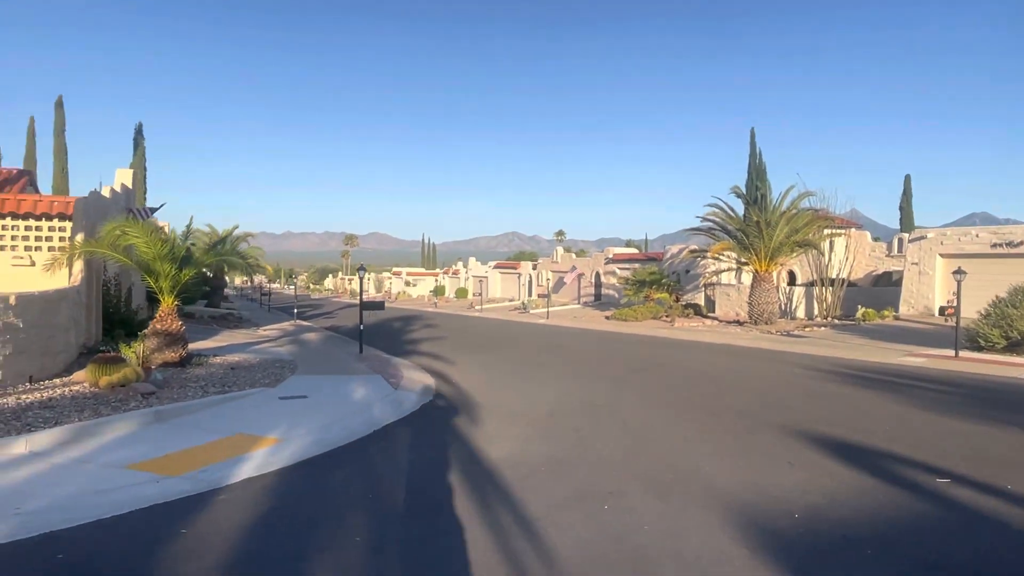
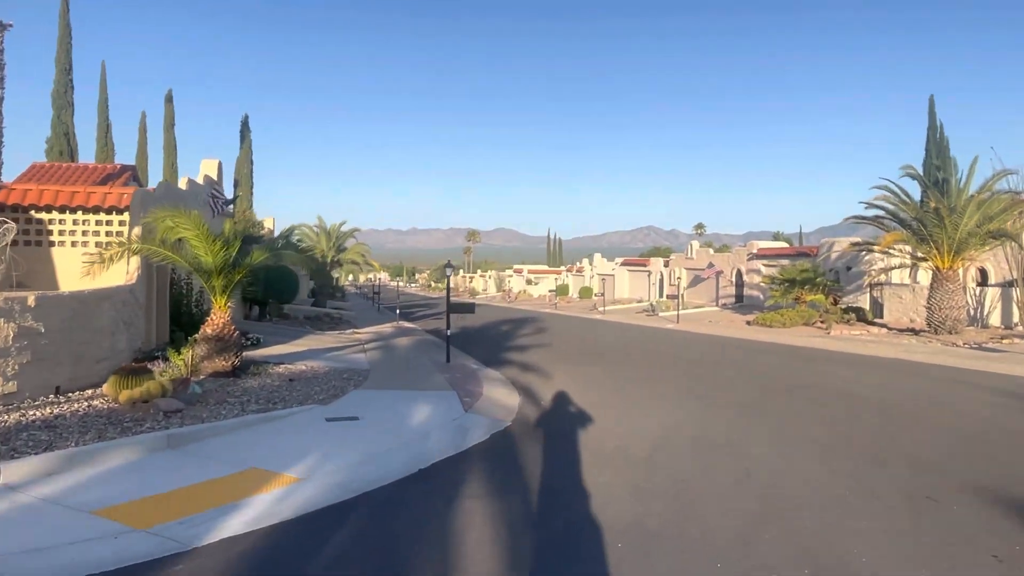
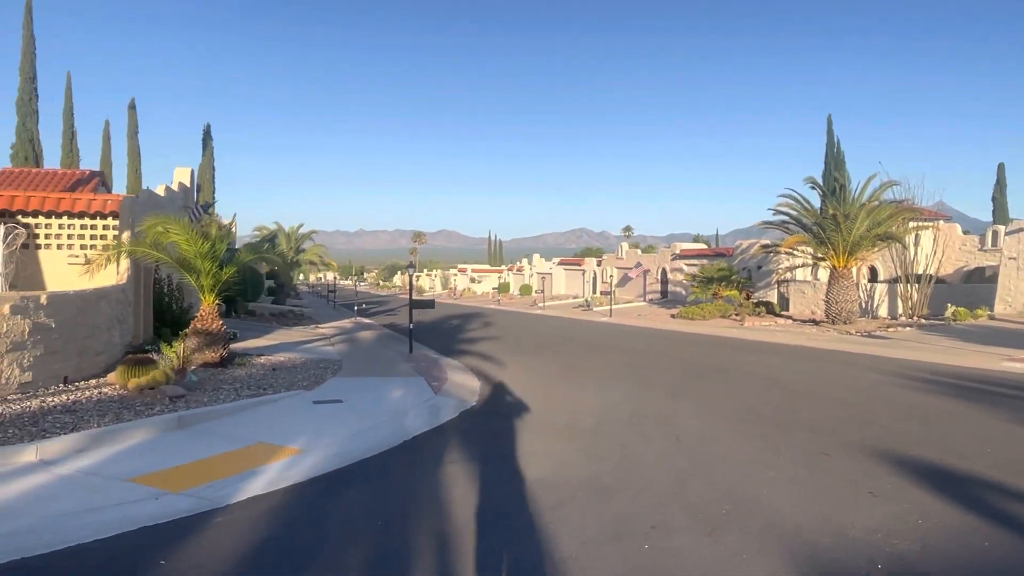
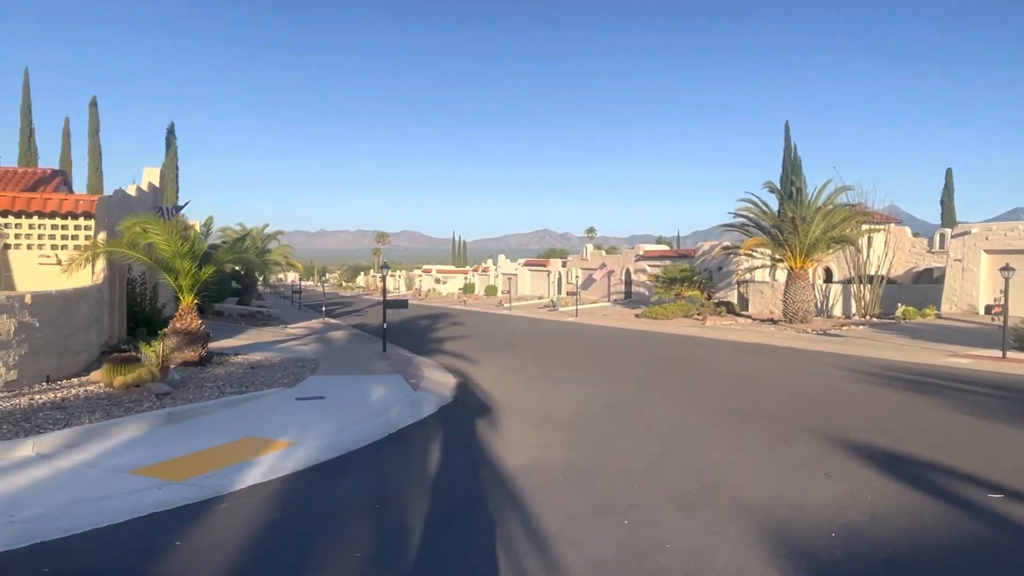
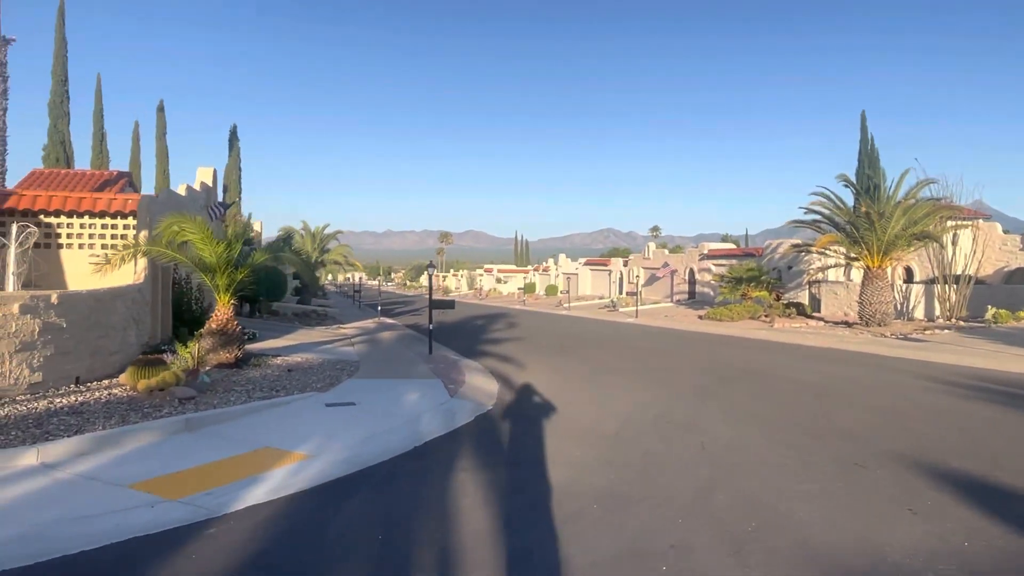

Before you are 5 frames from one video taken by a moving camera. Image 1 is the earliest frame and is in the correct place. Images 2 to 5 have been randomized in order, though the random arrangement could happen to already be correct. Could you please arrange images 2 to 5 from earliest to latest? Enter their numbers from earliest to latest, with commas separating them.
4, 3, 5, 2
